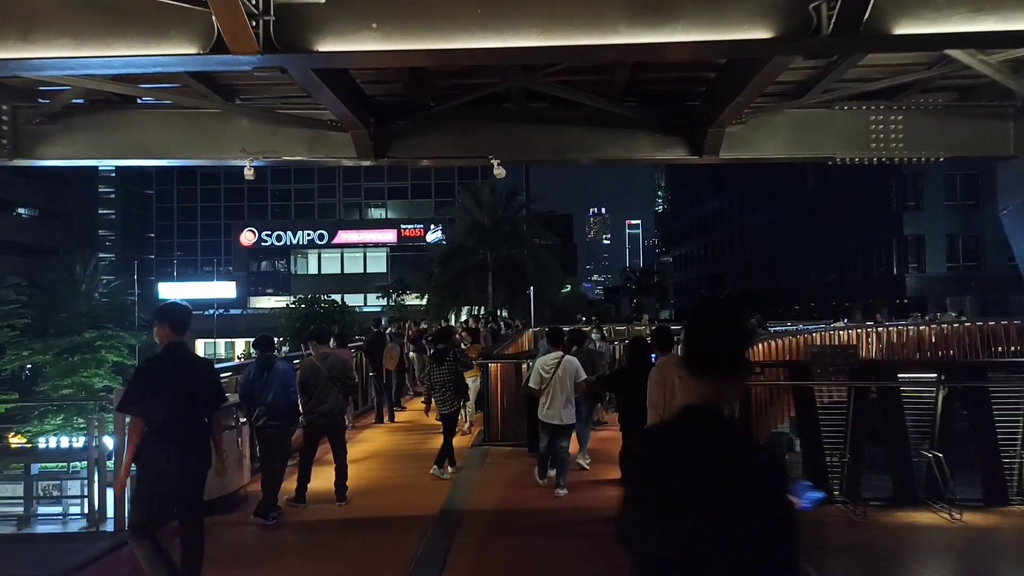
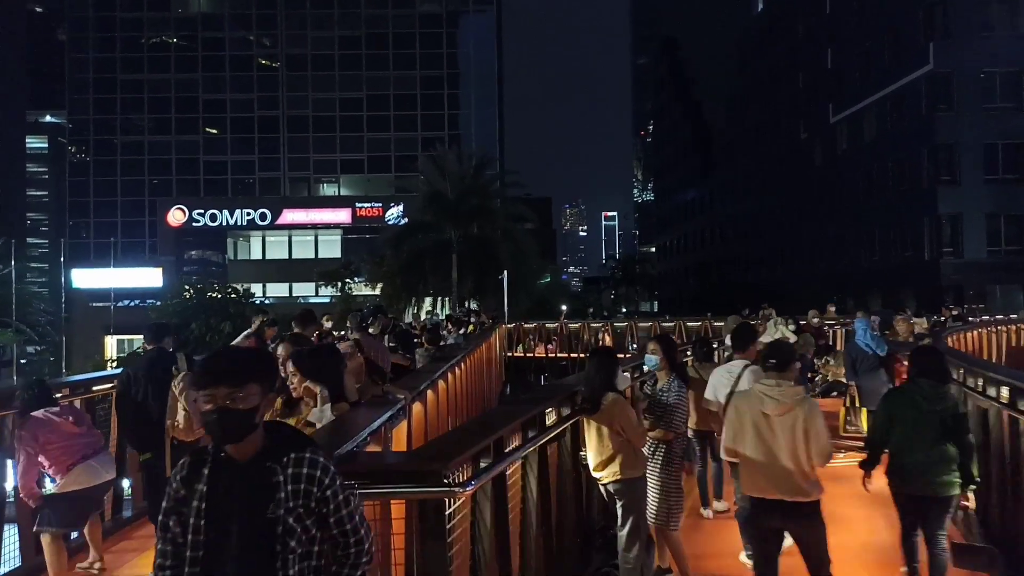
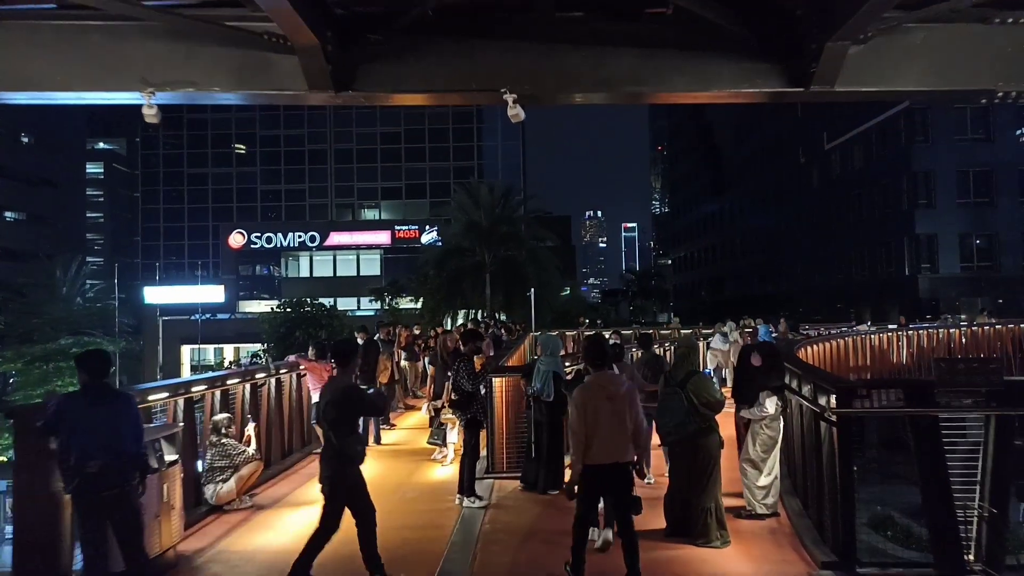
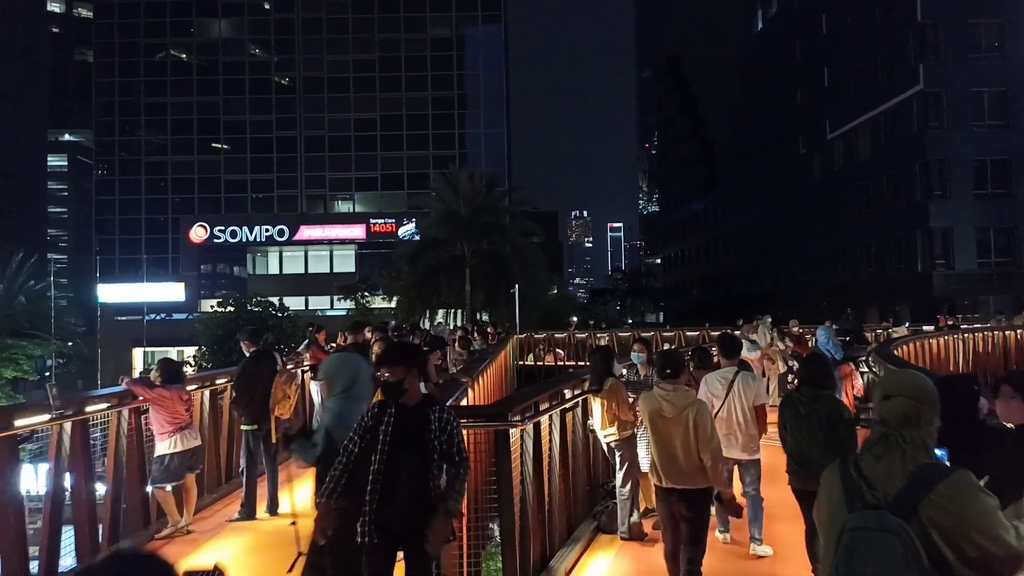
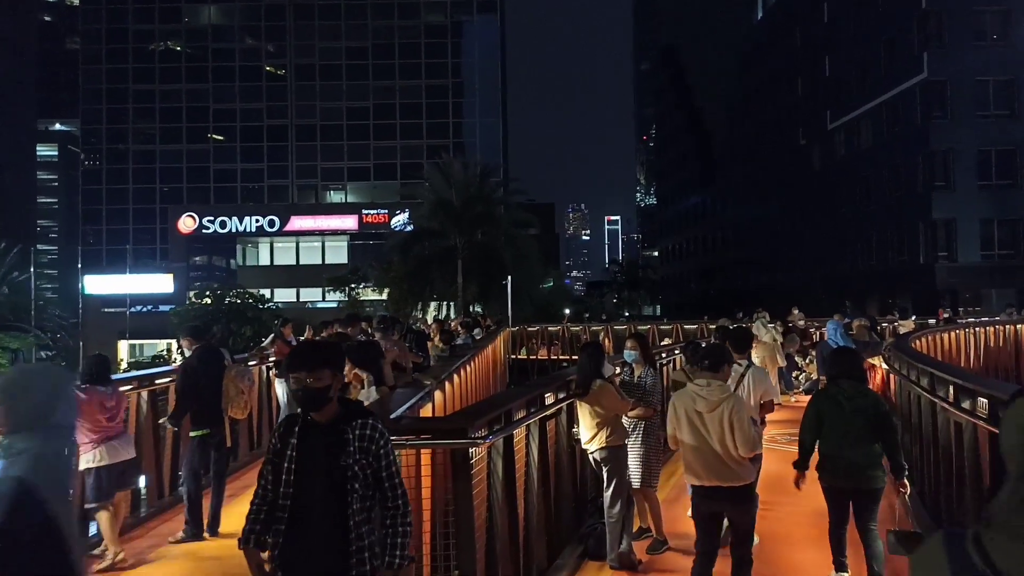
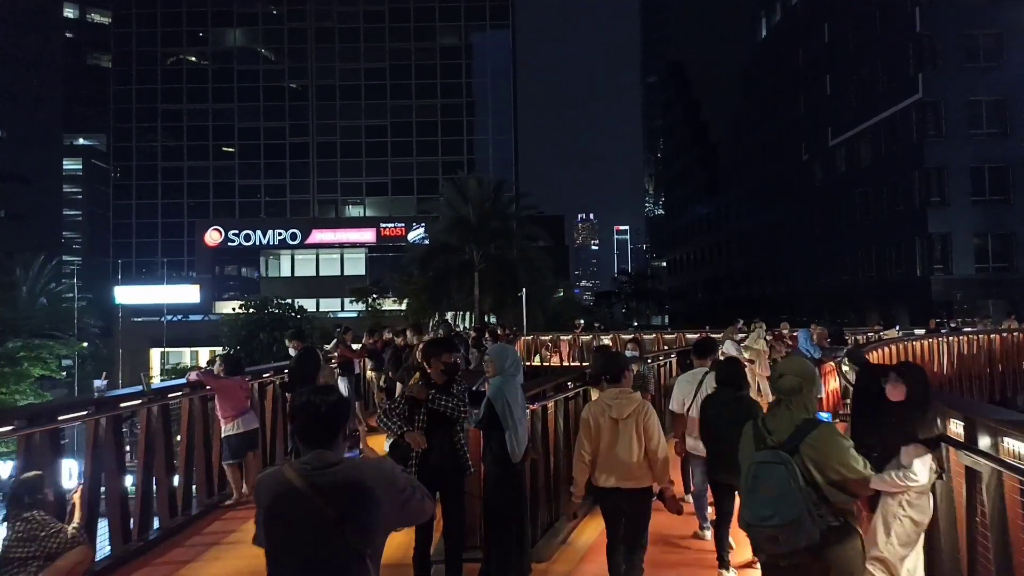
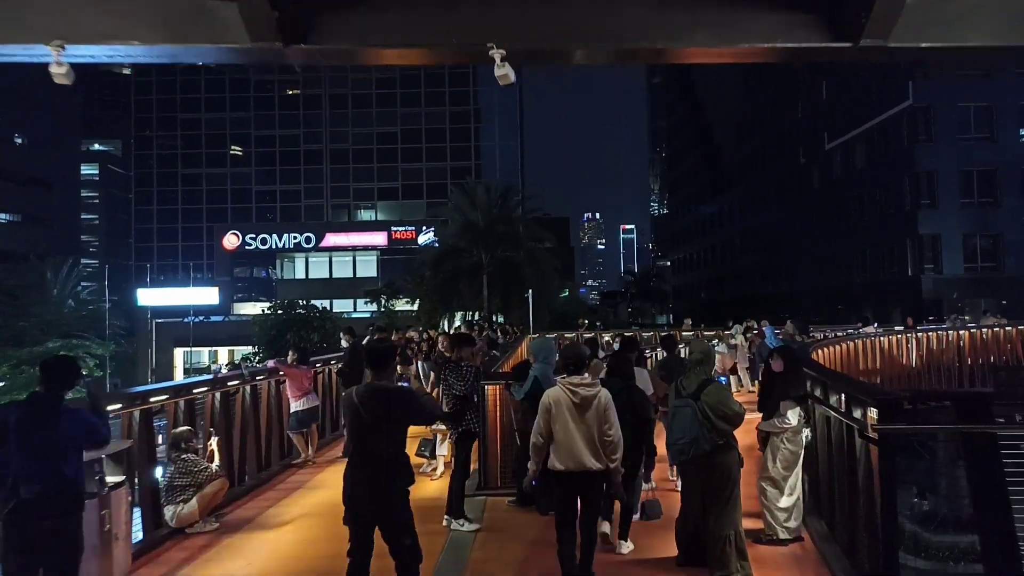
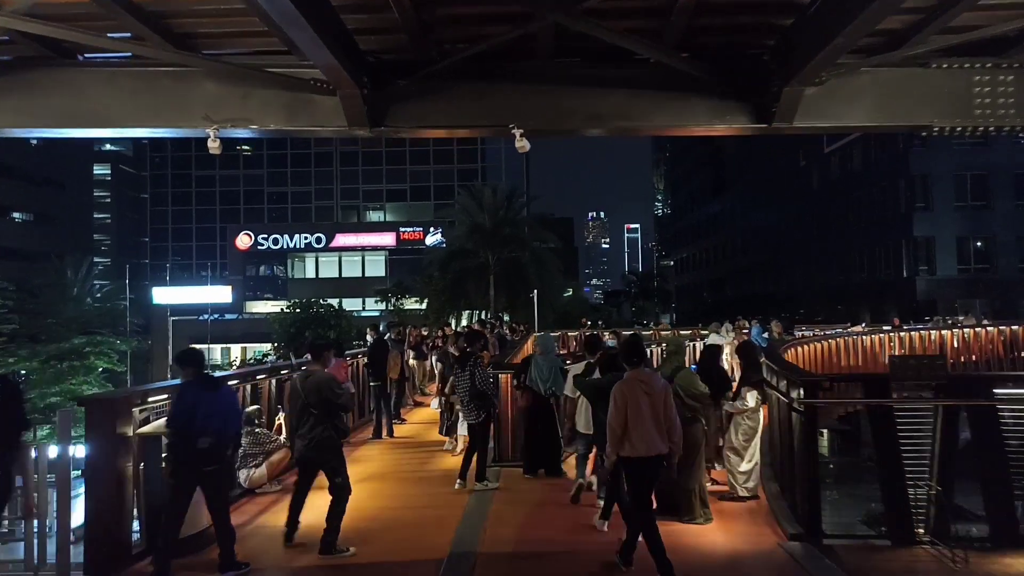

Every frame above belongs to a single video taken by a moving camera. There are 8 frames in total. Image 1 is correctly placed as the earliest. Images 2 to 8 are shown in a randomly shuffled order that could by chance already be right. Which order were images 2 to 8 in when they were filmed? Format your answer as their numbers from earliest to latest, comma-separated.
8, 3, 7, 6, 4, 5, 2
